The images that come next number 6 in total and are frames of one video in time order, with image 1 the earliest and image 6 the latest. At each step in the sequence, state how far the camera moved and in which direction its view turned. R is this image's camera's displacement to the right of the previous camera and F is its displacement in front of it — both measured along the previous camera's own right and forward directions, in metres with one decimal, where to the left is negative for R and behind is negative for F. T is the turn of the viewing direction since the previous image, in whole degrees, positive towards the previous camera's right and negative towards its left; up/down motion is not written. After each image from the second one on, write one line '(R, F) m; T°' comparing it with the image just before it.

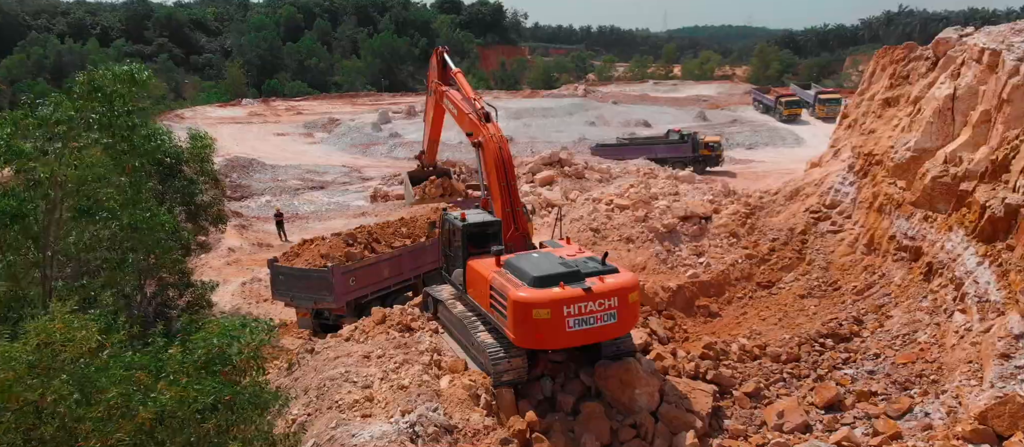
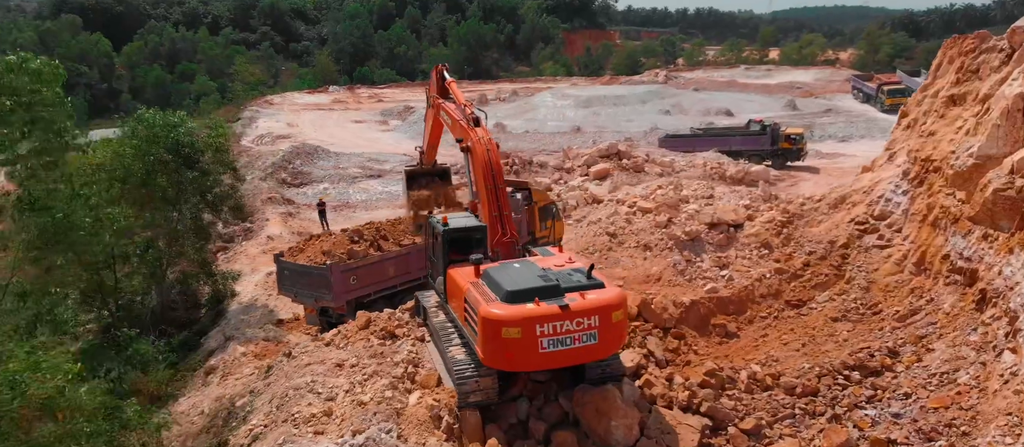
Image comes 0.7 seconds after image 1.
(+1.2, +0.7) m; -7°
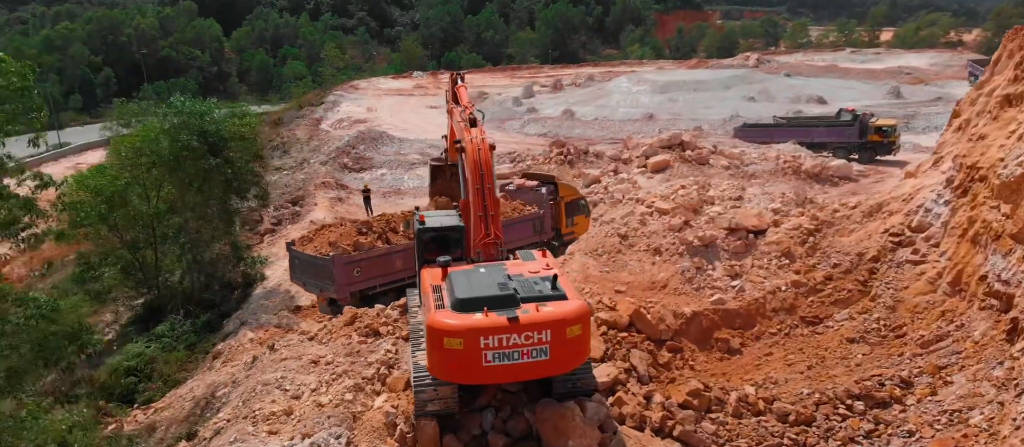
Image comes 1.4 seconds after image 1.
(+1.3, +0.4) m; -7°
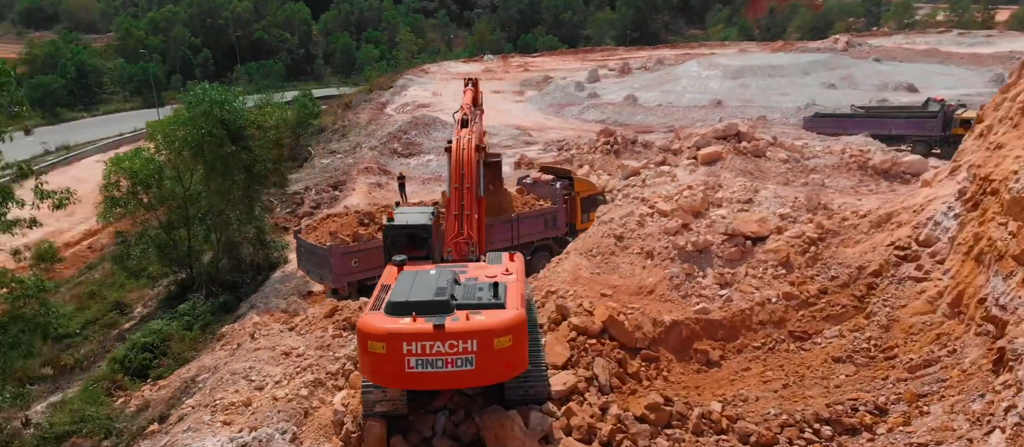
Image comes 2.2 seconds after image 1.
(+1.3, +0.1) m; -7°
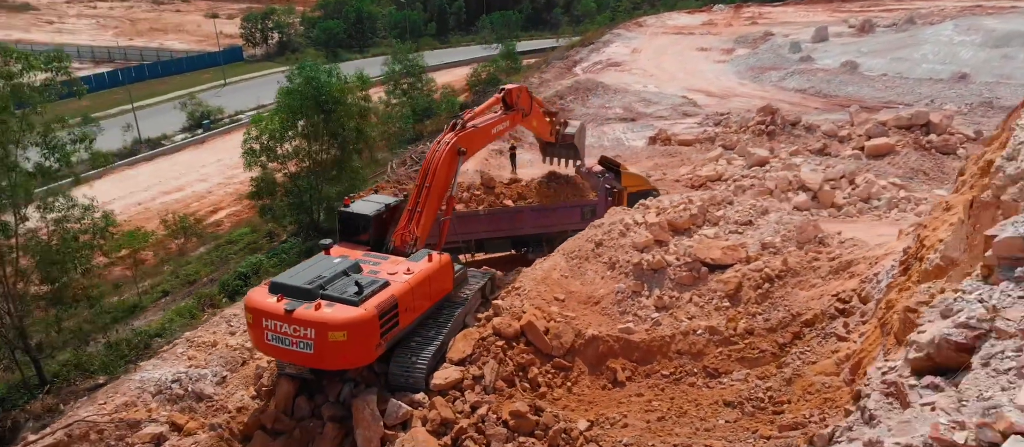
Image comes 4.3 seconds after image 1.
(+3.9, -0.1) m; -20°
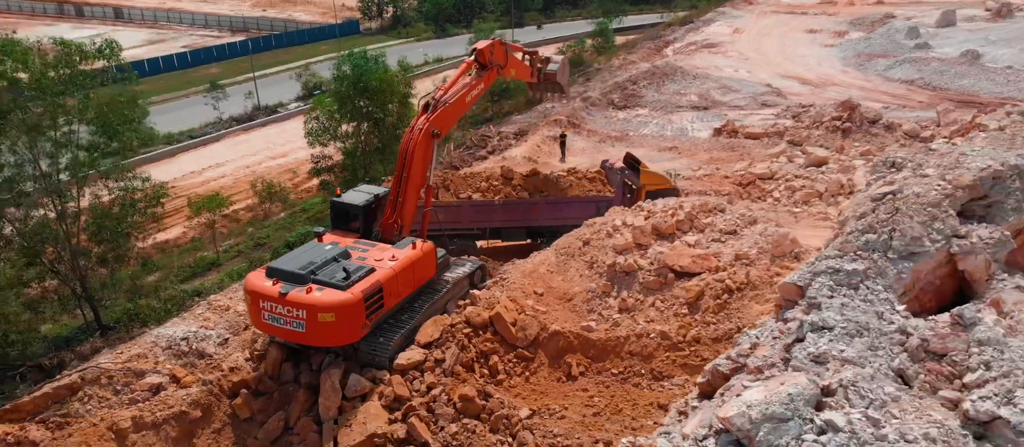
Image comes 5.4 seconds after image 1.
(+1.9, -0.5) m; -9°
